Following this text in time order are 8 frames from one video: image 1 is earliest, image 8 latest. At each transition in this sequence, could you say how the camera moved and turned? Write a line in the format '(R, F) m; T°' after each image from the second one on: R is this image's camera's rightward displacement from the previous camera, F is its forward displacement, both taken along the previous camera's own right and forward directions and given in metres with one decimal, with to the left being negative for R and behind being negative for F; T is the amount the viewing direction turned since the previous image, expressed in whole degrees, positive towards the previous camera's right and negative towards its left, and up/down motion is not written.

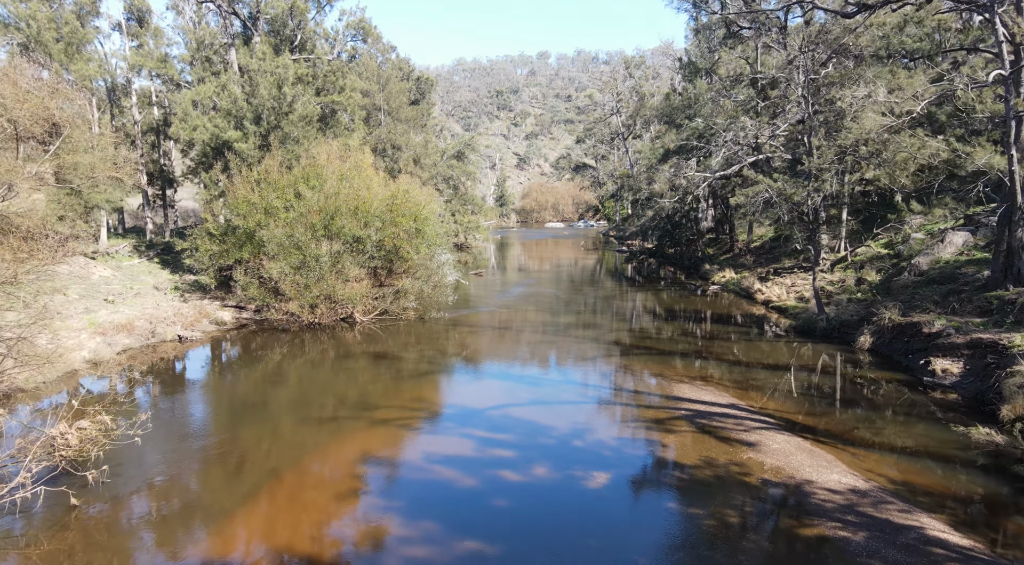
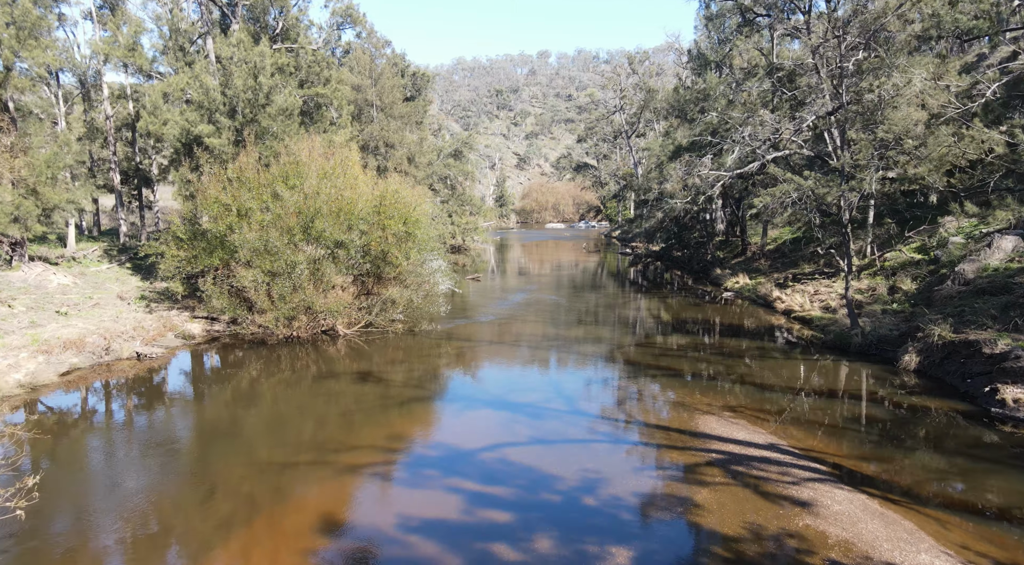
(+0.1, +2.4) m; 0°
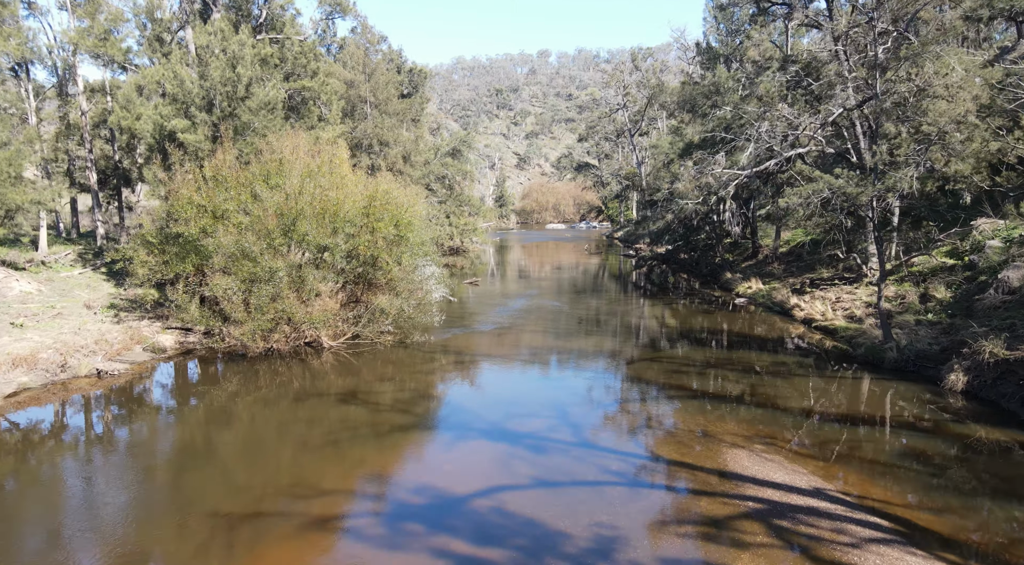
(0.0, +1.9) m; 0°
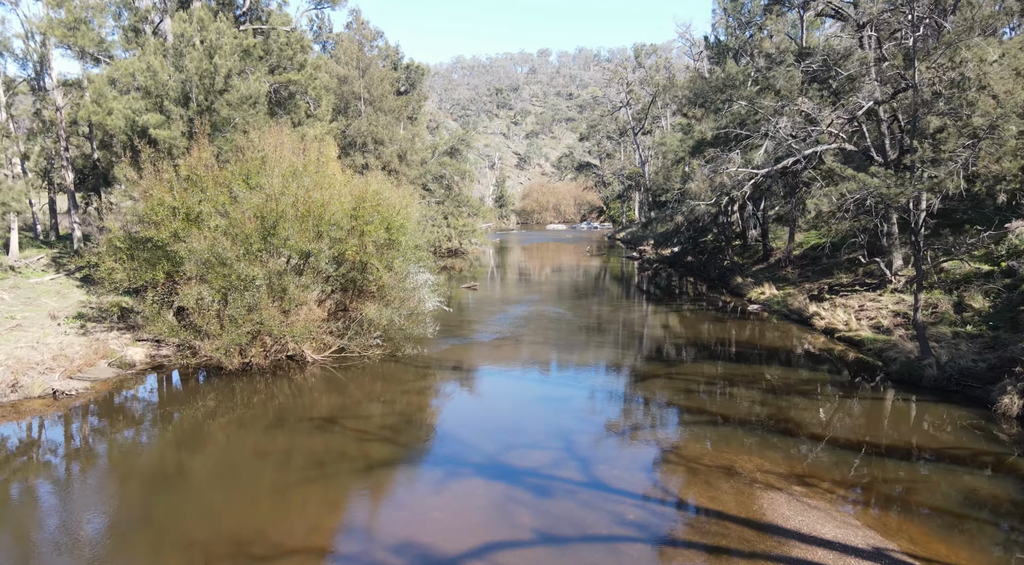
(0.0, +1.8) m; 0°
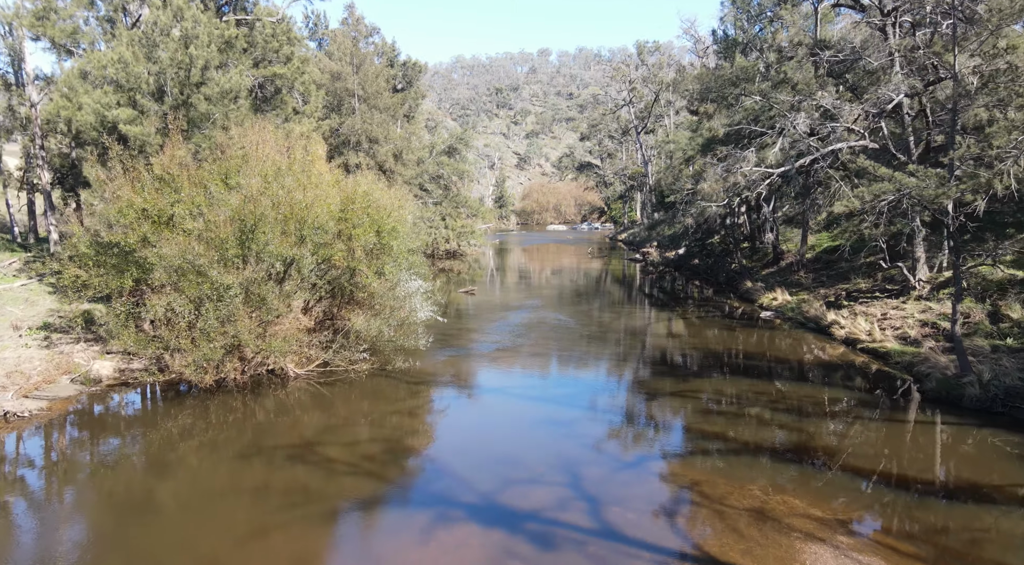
(0.0, +1.6) m; 0°
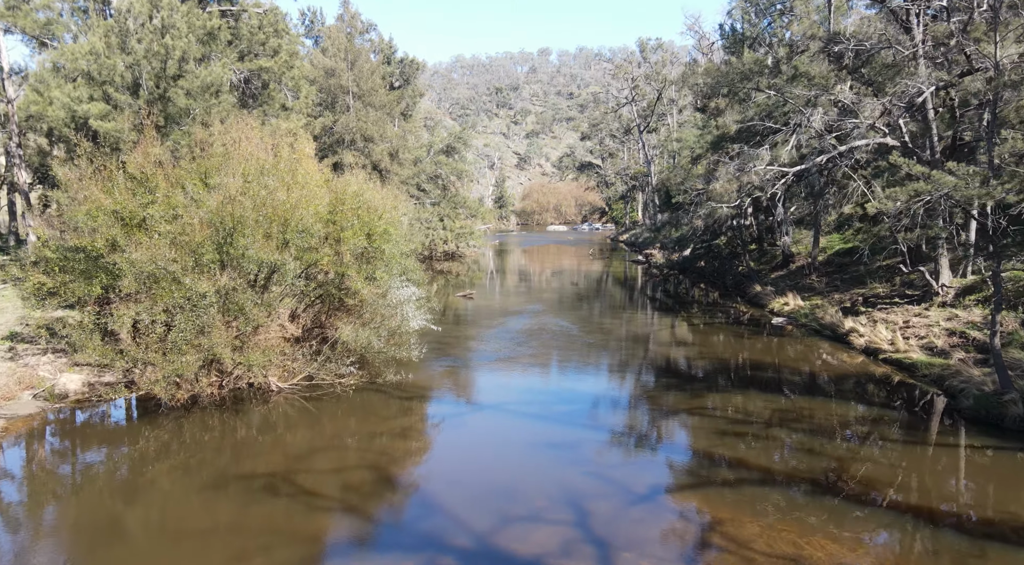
(0.0, +1.3) m; 0°
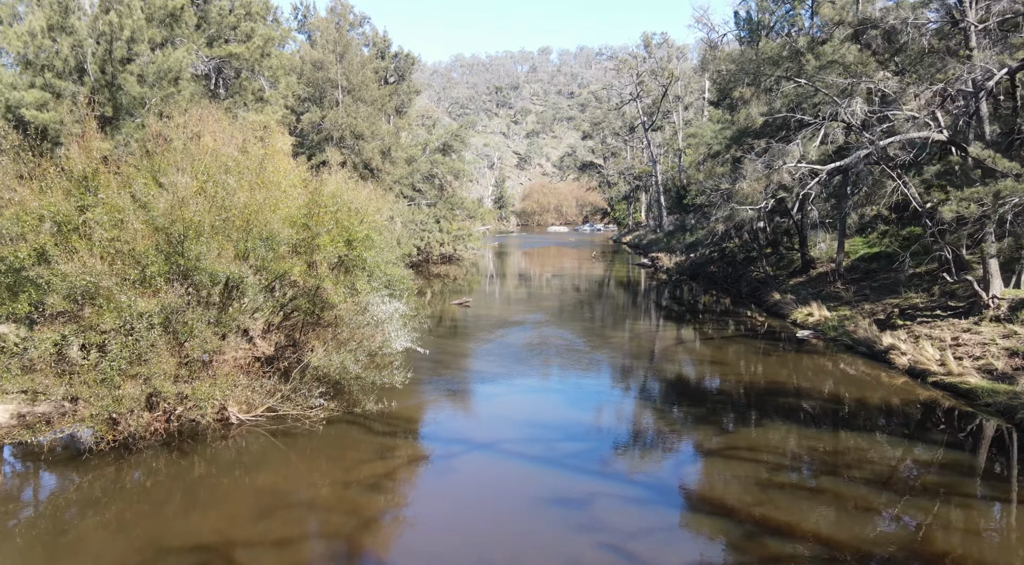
(0.0, +2.4) m; 0°
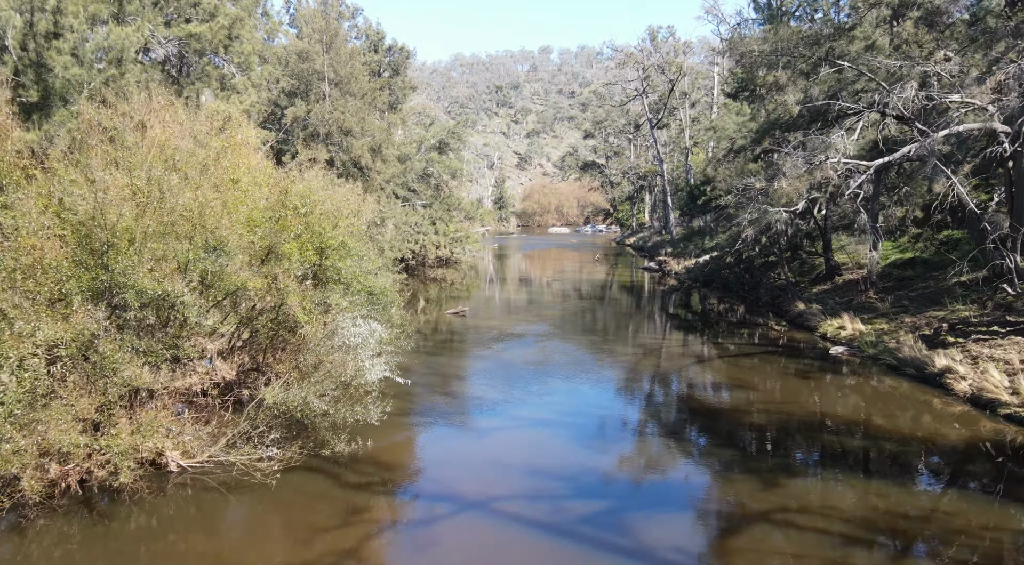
(0.0, +2.6) m; 0°
